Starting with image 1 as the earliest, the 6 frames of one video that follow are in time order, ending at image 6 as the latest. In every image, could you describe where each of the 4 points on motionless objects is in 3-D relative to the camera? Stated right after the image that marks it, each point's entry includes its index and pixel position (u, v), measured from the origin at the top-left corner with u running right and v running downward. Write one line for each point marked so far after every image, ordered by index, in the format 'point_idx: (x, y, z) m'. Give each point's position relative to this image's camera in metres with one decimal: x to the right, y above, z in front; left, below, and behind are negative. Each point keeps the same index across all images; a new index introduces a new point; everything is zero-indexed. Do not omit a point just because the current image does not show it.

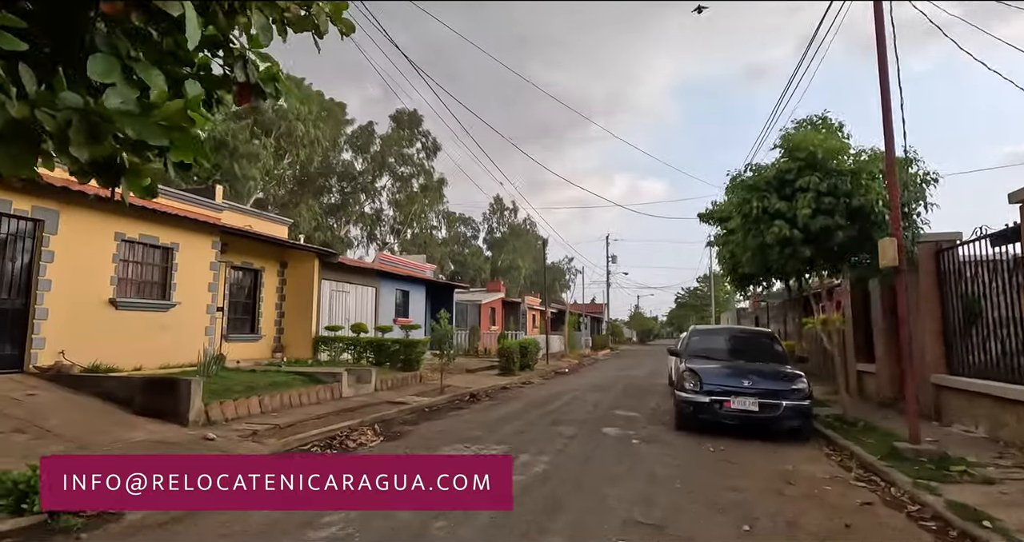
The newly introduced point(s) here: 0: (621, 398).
0: (+2.7, -3.2, +13.3) m
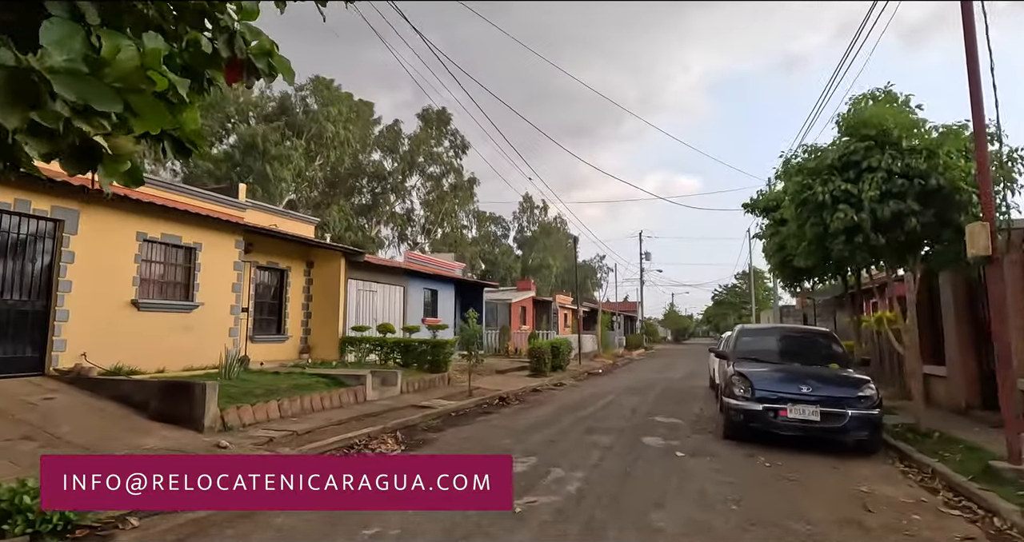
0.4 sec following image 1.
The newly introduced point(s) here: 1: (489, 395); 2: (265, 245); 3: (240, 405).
0: (+3.4, -3.1, +12.5) m
1: (-0.6, -3.1, +13.4) m
2: (-7.1, +0.8, +15.4) m
3: (-4.4, -2.2, +8.7) m
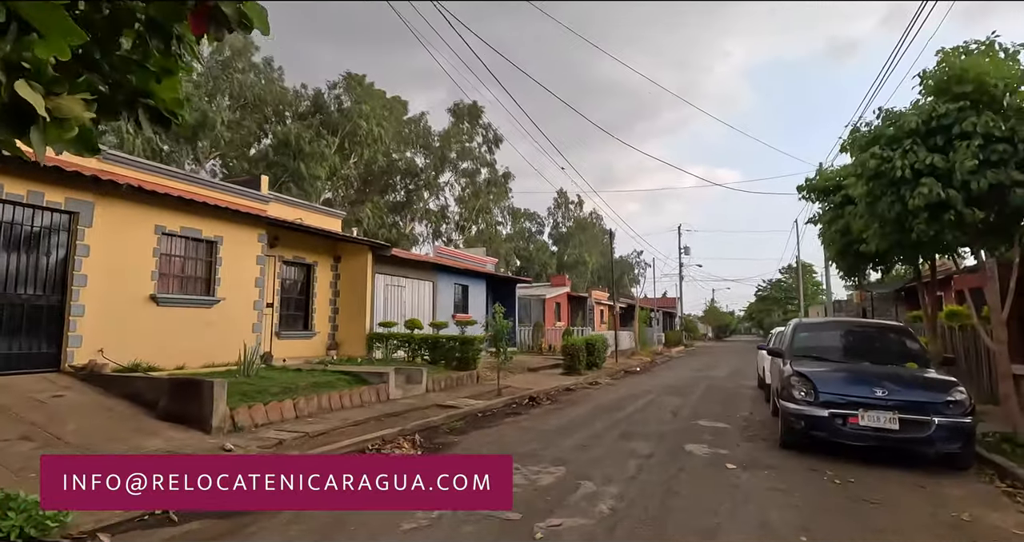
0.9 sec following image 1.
0: (+4.1, -2.8, +11.5) m
1: (+0.2, -2.9, +12.7) m
2: (-6.3, +0.9, +15.1) m
3: (-4.0, -2.0, +8.2) m
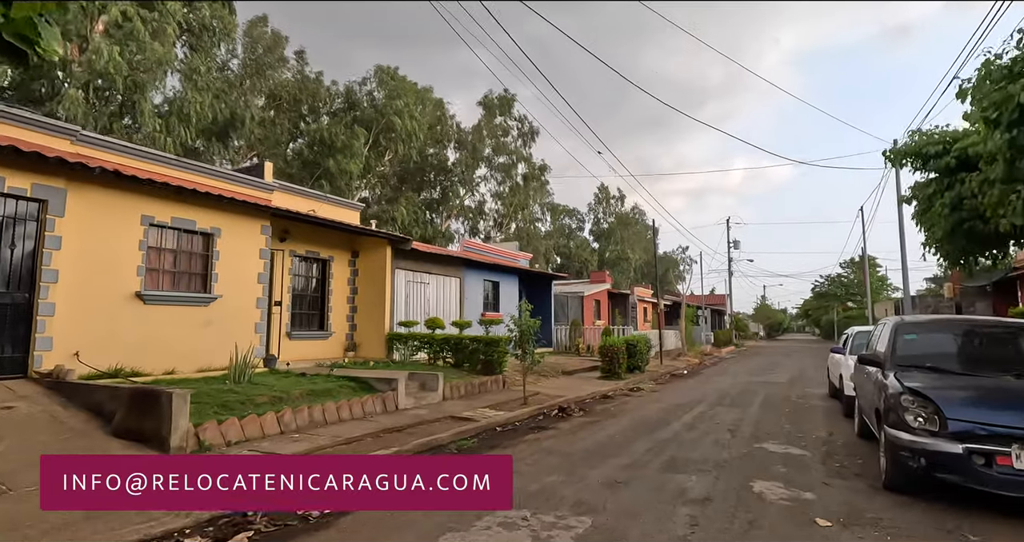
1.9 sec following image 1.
0: (+4.6, -2.6, +9.7) m
1: (+0.8, -2.8, +11.2) m
2: (-5.5, +1.0, +14.1) m
3: (-3.8, -1.9, +7.0) m
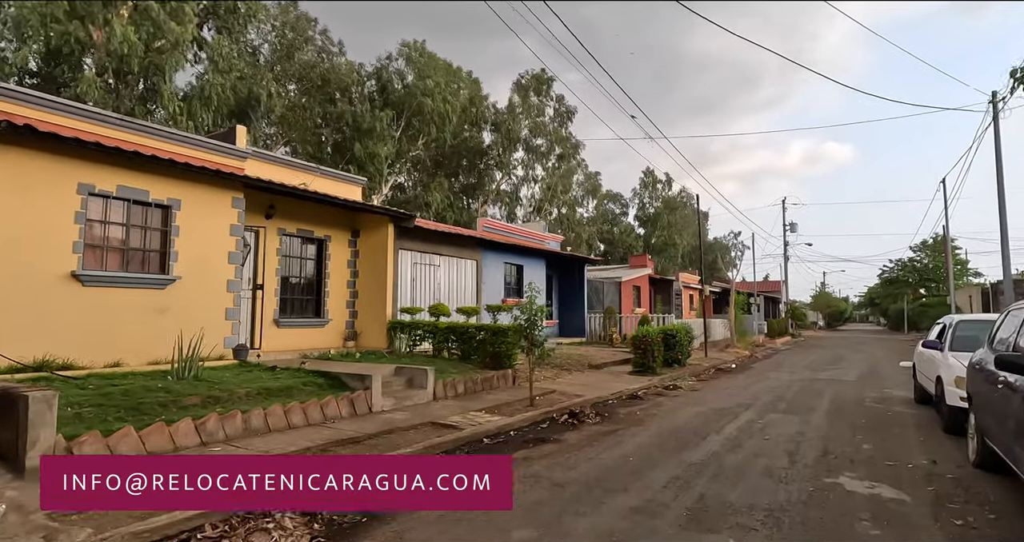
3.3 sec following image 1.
0: (+4.5, -2.2, +7.5) m
1: (+0.8, -2.3, +9.3) m
2: (-5.2, +1.5, +12.6) m
3: (-4.0, -1.6, +5.5) m
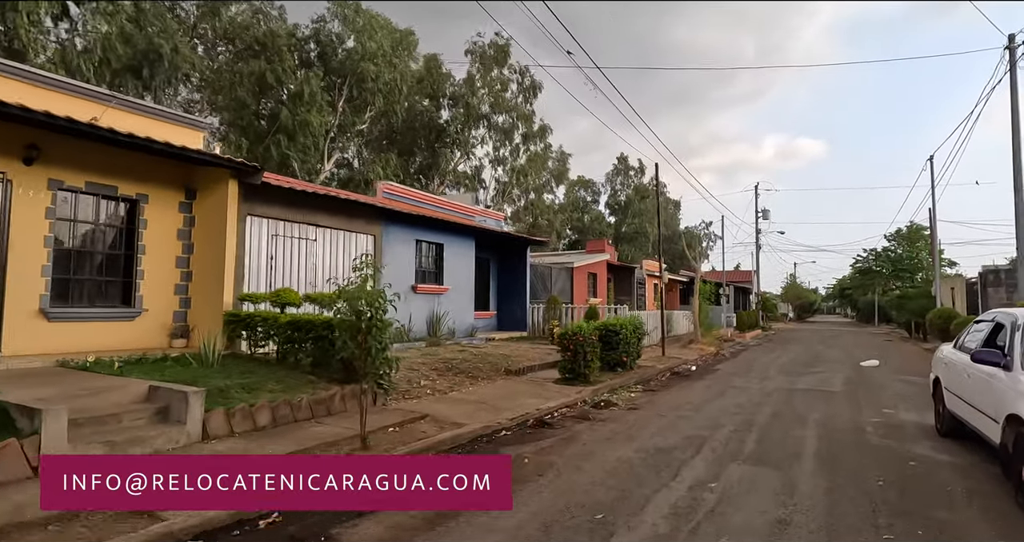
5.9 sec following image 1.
0: (+2.6, -1.9, +4.2) m
1: (-1.1, -2.0, +5.9) m
2: (-7.3, +2.0, +8.9) m
3: (-5.9, -1.3, +1.9) m
